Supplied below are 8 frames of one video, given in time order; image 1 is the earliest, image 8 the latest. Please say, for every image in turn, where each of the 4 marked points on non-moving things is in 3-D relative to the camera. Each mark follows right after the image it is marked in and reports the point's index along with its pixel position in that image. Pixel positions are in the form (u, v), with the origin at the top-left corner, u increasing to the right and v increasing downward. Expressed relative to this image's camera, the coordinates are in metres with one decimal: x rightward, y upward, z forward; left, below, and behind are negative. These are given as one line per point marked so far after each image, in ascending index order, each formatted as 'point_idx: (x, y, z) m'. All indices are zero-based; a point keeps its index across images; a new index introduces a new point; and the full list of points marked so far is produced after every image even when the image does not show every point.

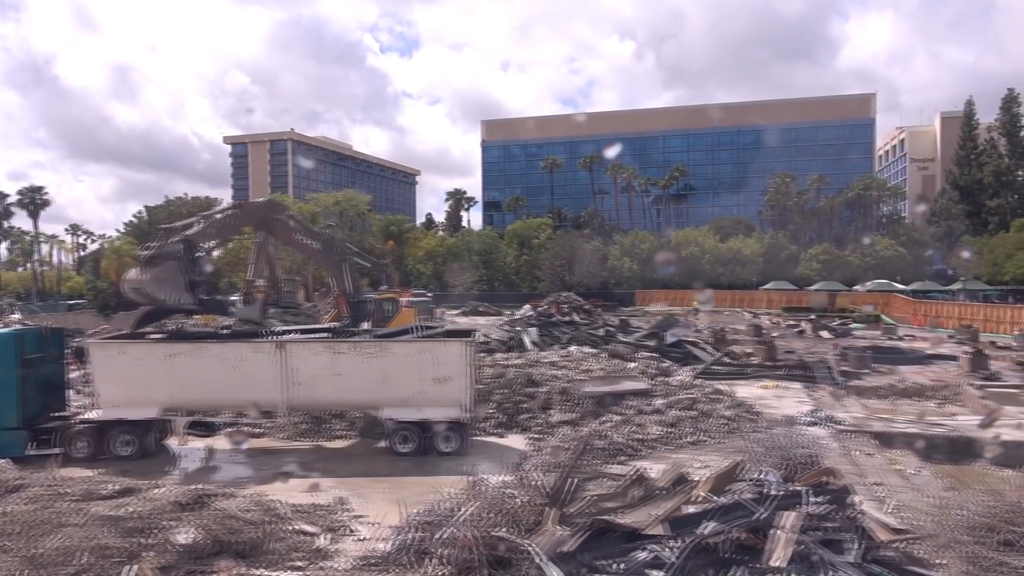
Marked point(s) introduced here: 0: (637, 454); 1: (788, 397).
0: (+2.2, -2.8, +11.1) m
1: (+6.6, -2.6, +15.9) m
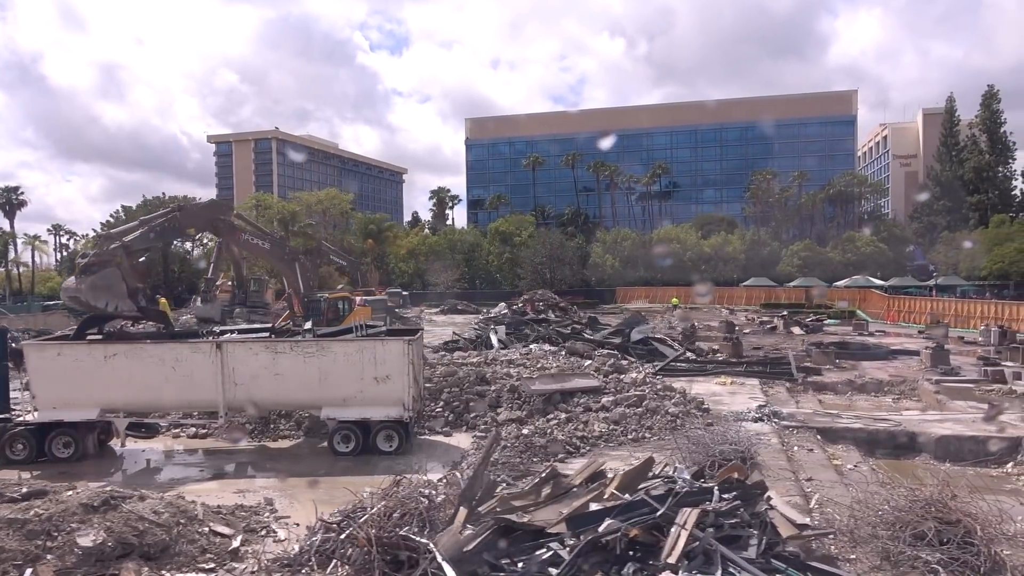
0: (+1.2, -2.7, +11.1) m
1: (+5.6, -2.5, +15.9) m
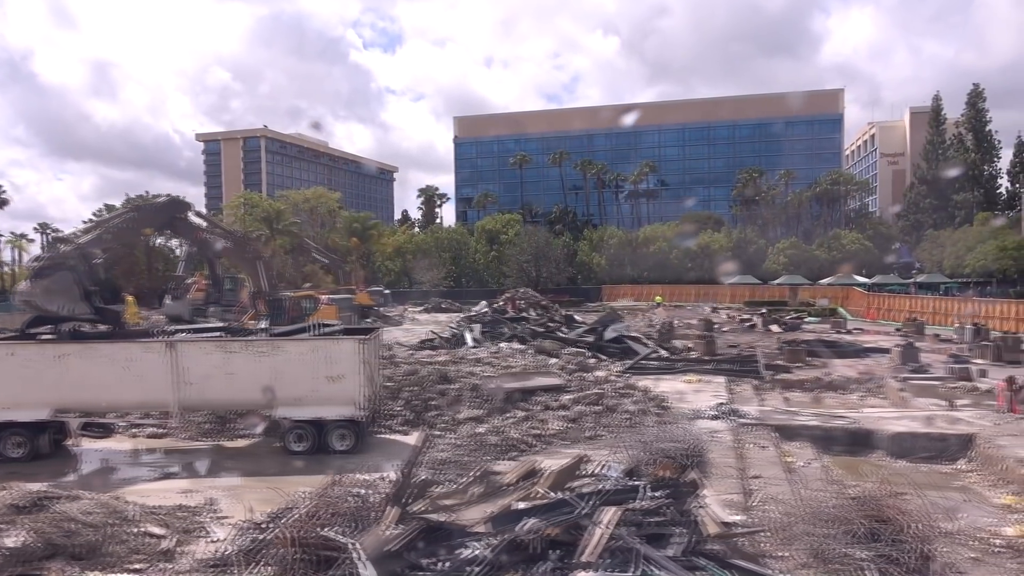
0: (+0.4, -2.7, +11.1) m
1: (+4.7, -2.5, +15.9) m
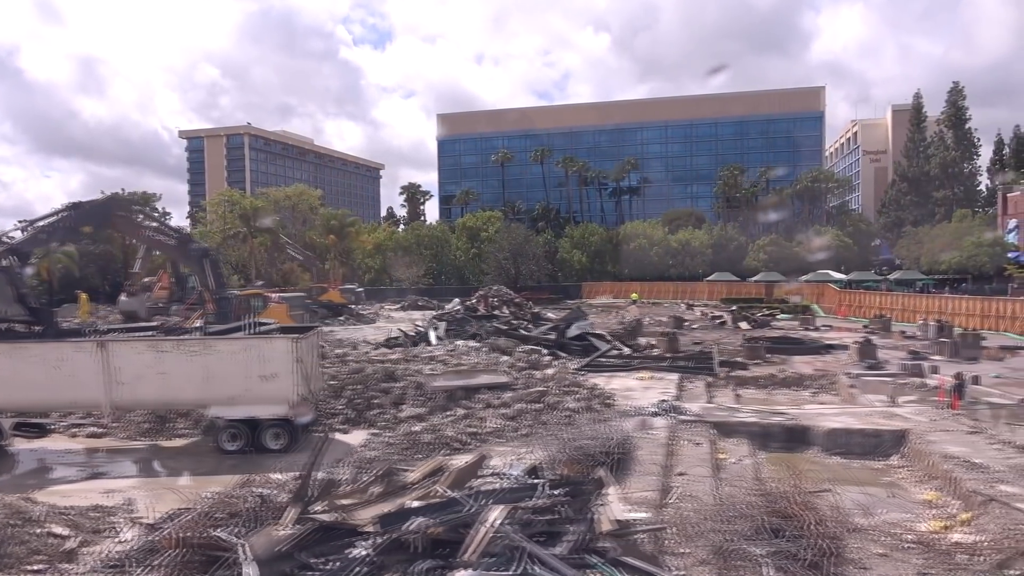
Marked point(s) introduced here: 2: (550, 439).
0: (-0.8, -2.7, +11.1) m
1: (+3.5, -2.4, +16.0) m
2: (+0.6, -2.5, +10.7) m
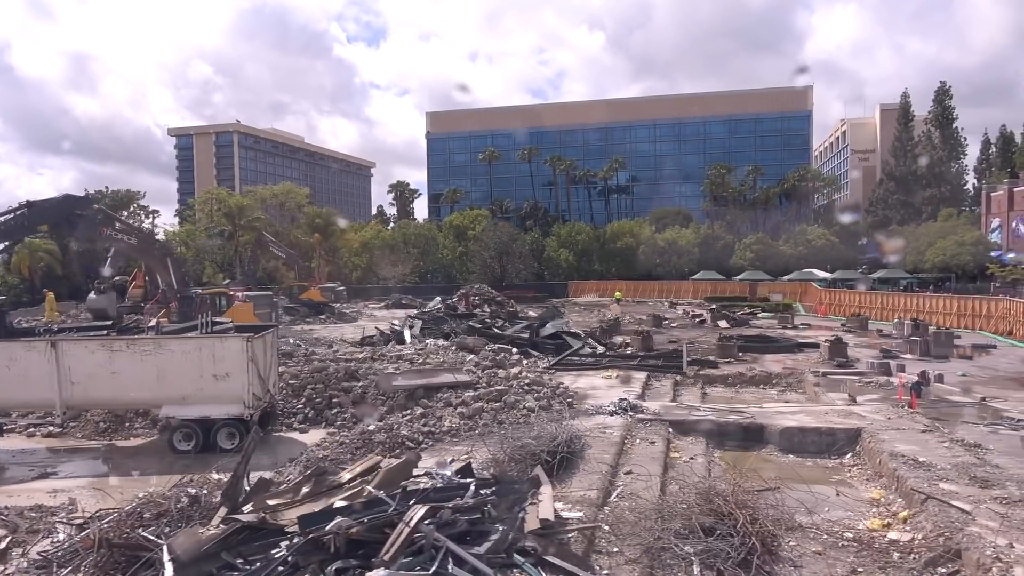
0: (-1.6, -2.7, +11.1) m
1: (+2.6, -2.4, +16.0) m
2: (-0.2, -2.4, +10.7) m
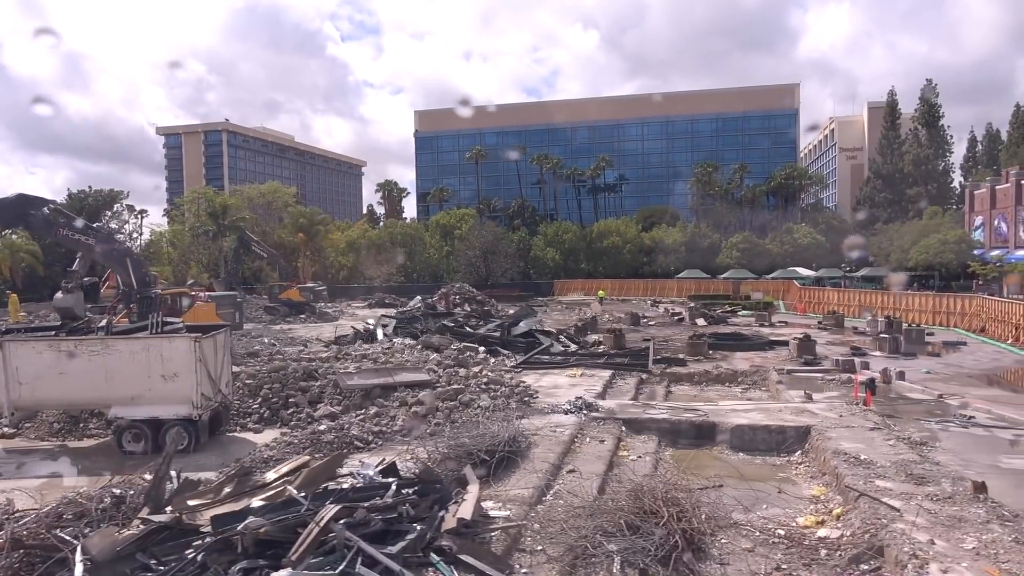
0: (-2.5, -2.7, +11.1) m
1: (+1.7, -2.4, +16.0) m
2: (-1.1, -2.4, +10.8) m
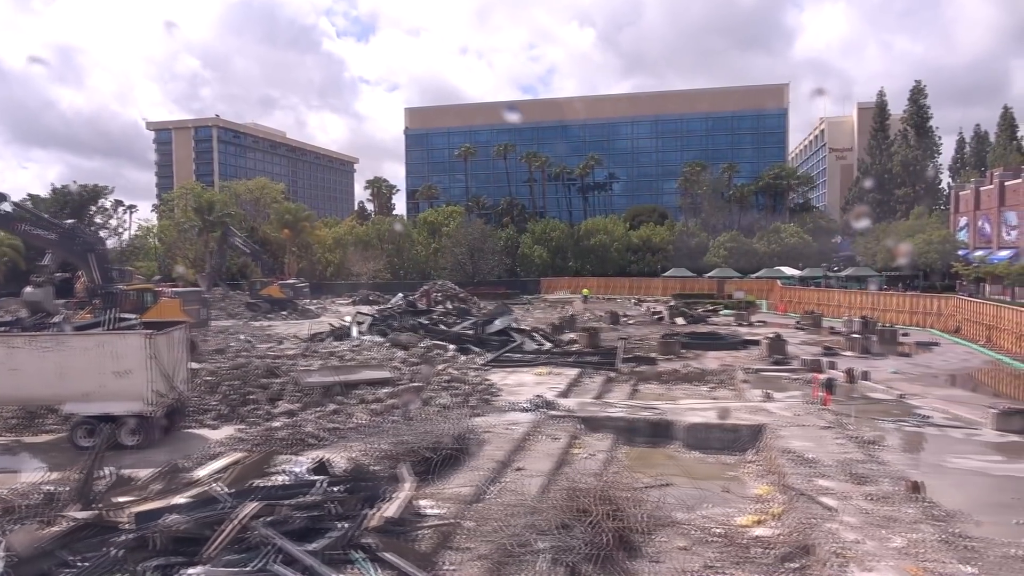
0: (-3.3, -2.6, +11.1) m
1: (+0.9, -2.3, +16.1) m
2: (-1.9, -2.4, +10.8) m
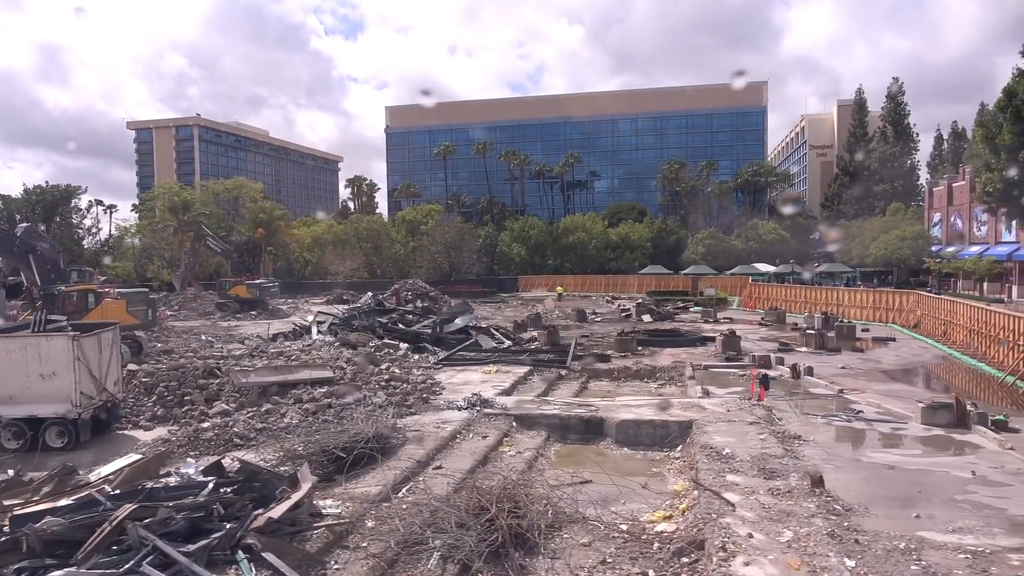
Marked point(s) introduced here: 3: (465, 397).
0: (-4.6, -2.6, +11.1) m
1: (-0.5, -2.3, +16.1) m
2: (-3.2, -2.4, +10.8) m
3: (-1.0, -2.4, +14.3) m
